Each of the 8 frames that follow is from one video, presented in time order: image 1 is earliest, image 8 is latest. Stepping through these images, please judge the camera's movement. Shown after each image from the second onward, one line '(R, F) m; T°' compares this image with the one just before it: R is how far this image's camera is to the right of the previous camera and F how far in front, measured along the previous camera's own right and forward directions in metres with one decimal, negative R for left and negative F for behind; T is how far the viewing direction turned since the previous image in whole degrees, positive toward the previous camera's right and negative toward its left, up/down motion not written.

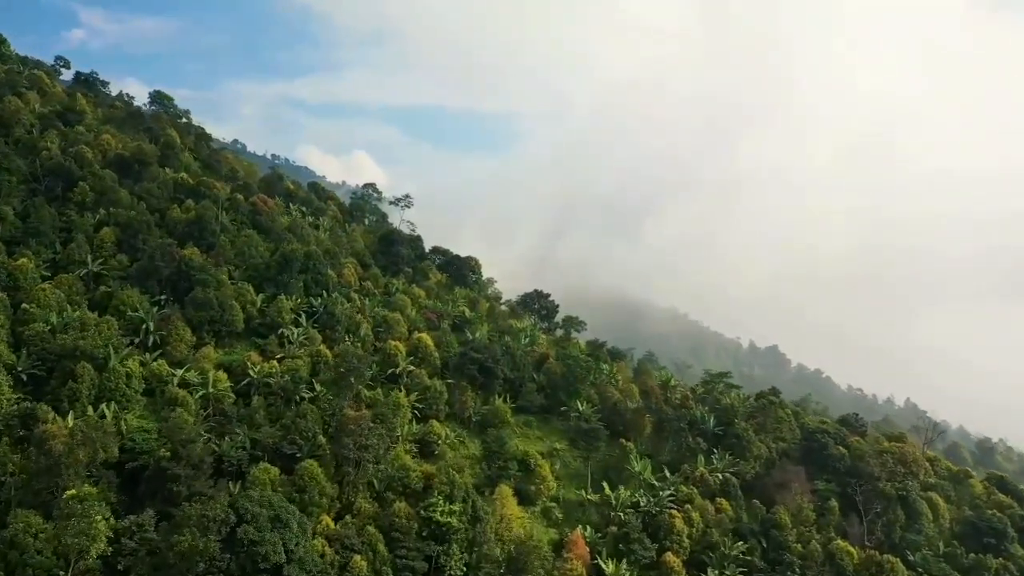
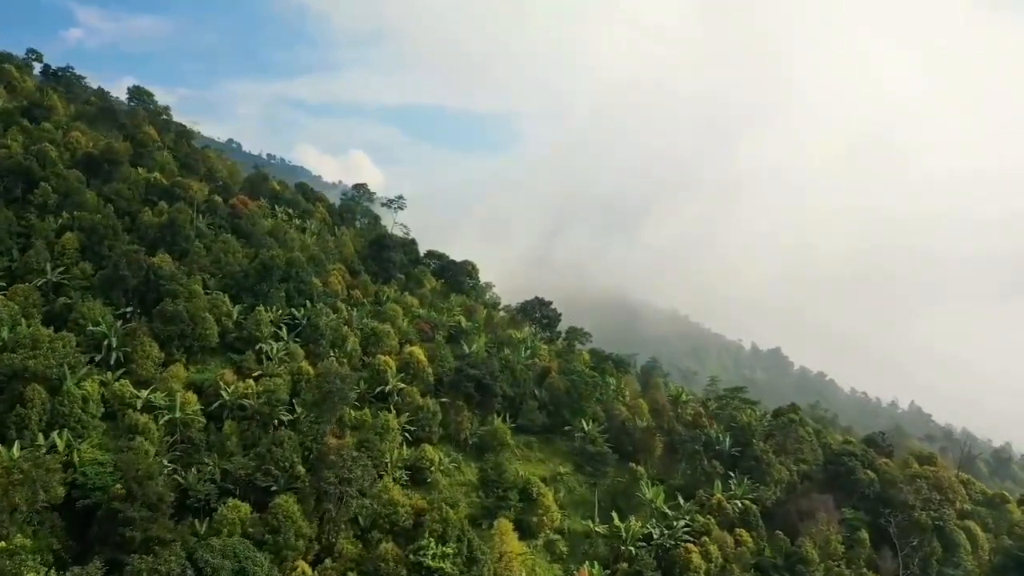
(-0.1, +3.3) m; 0°
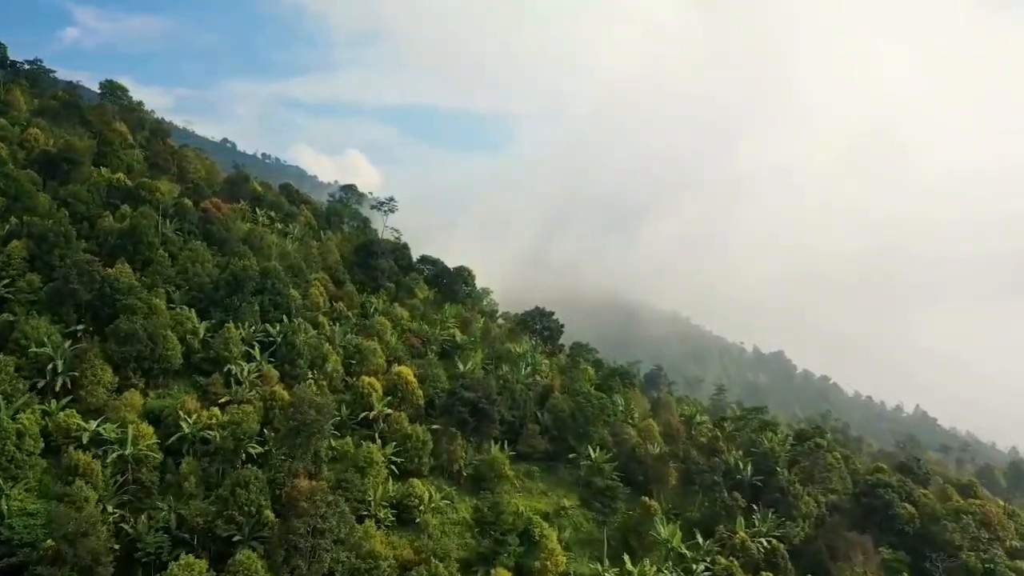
(0.0, +3.7) m; 0°
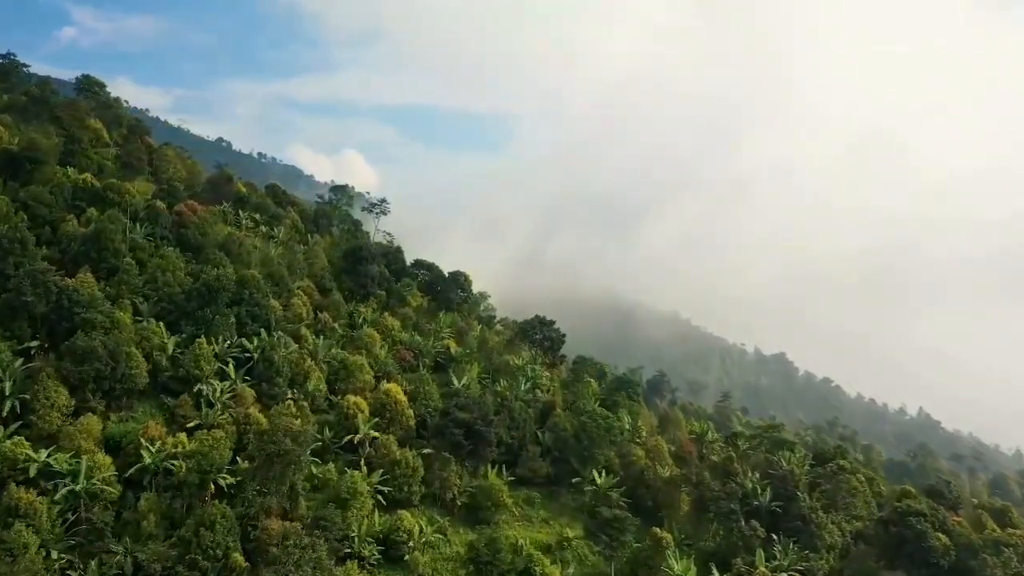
(0.0, +2.8) m; 0°
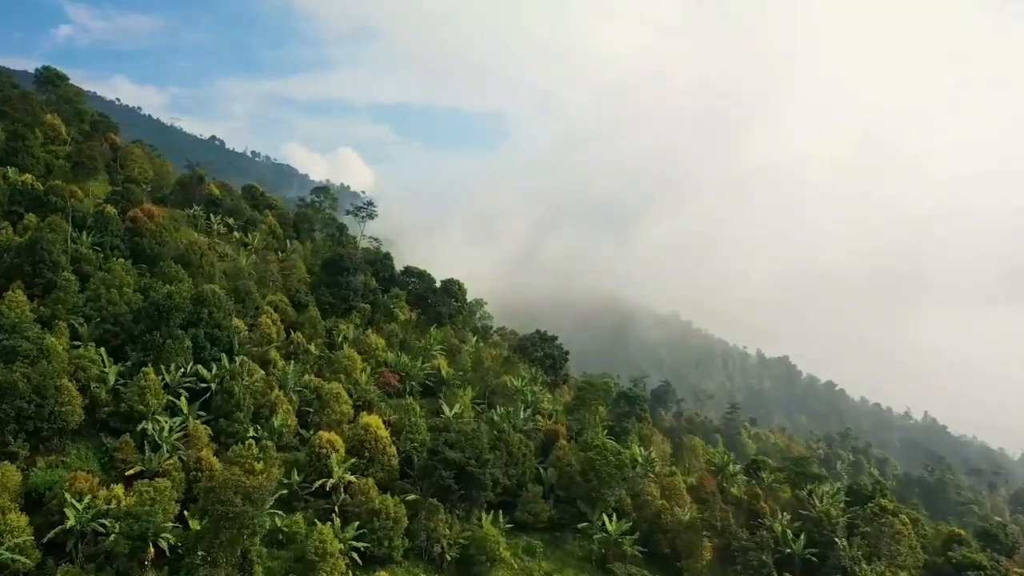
(0.0, +4.1) m; 0°
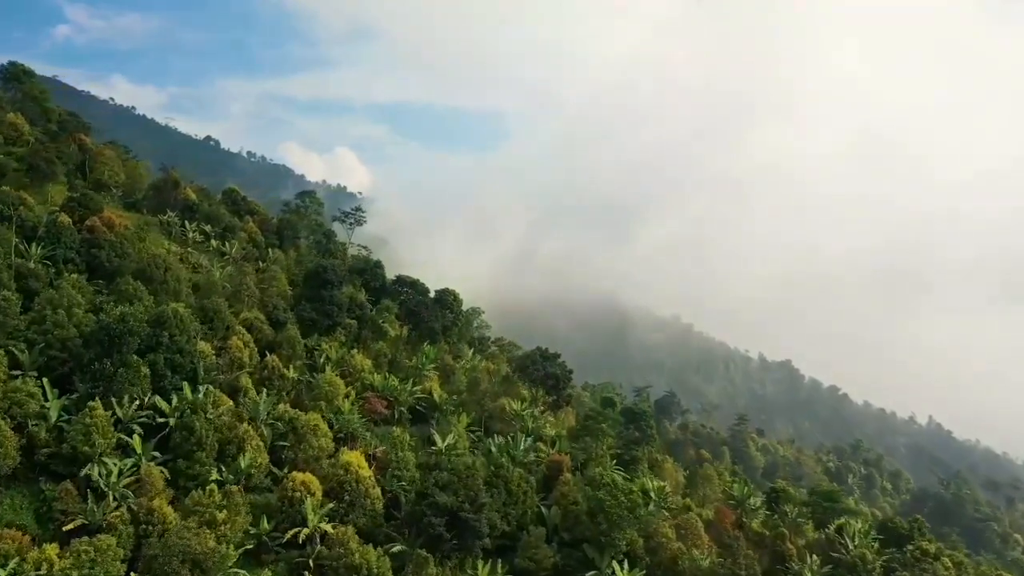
(0.0, +3.1) m; 0°
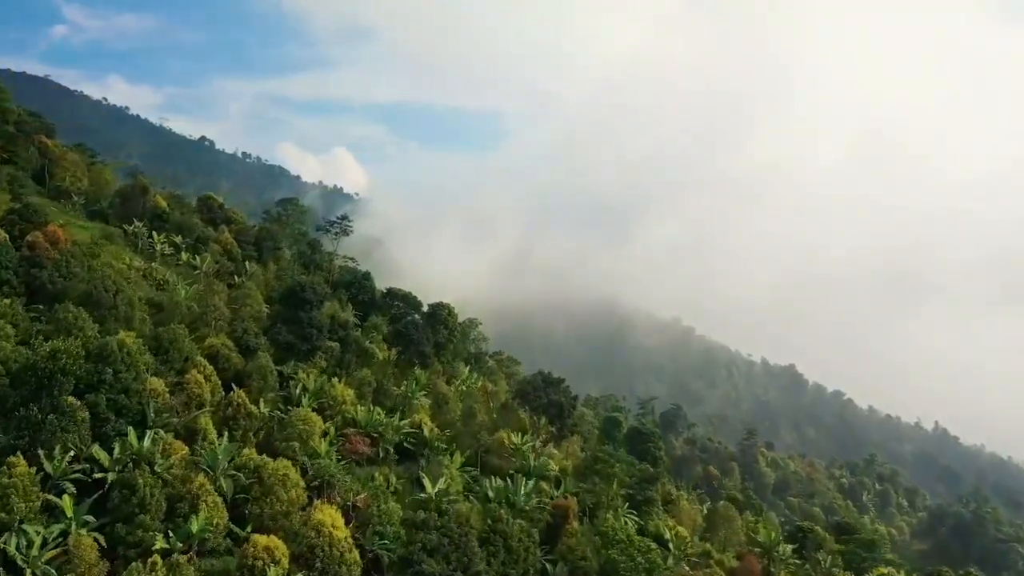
(0.0, +3.5) m; 0°
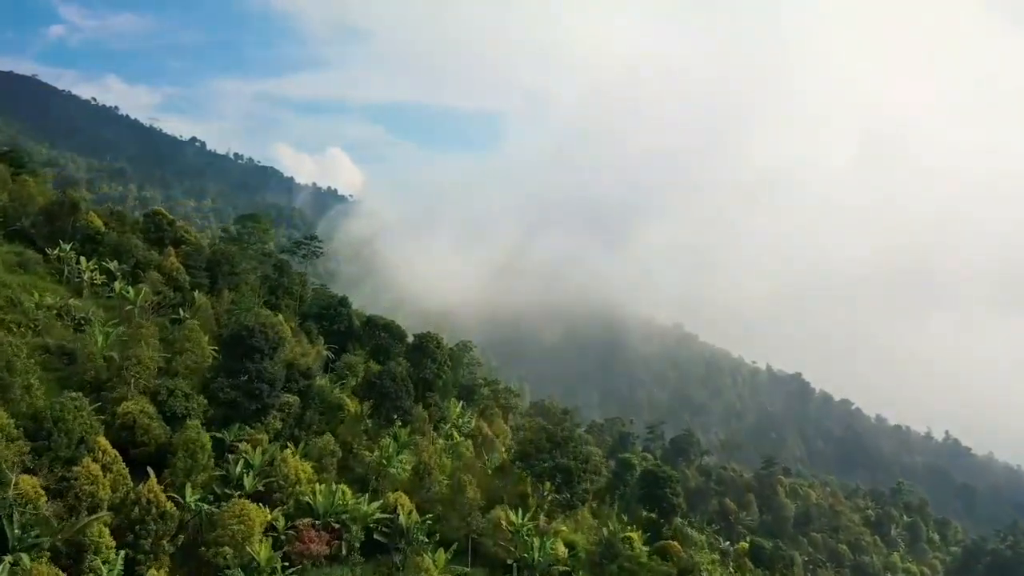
(0.0, +5.9) m; 0°
